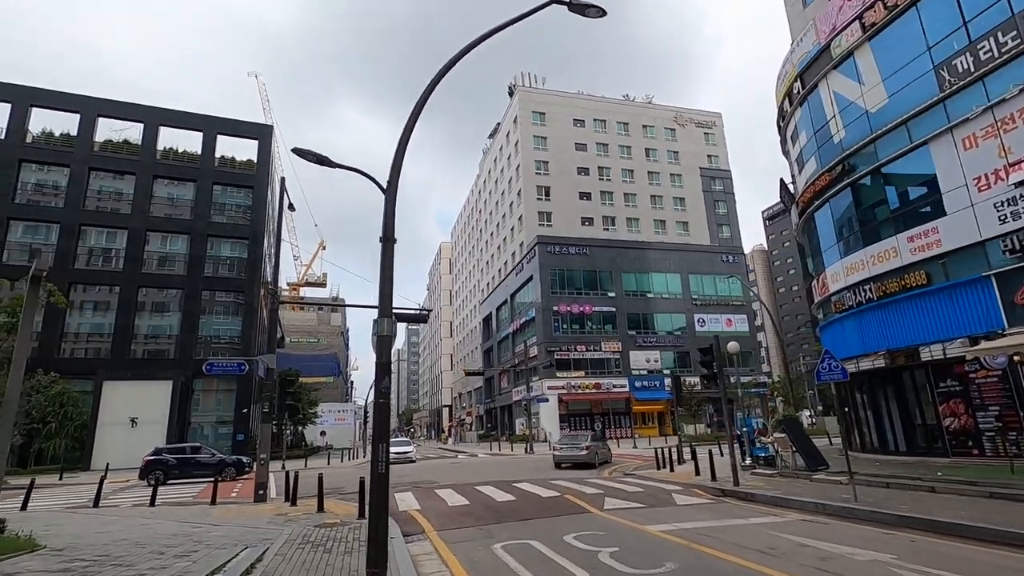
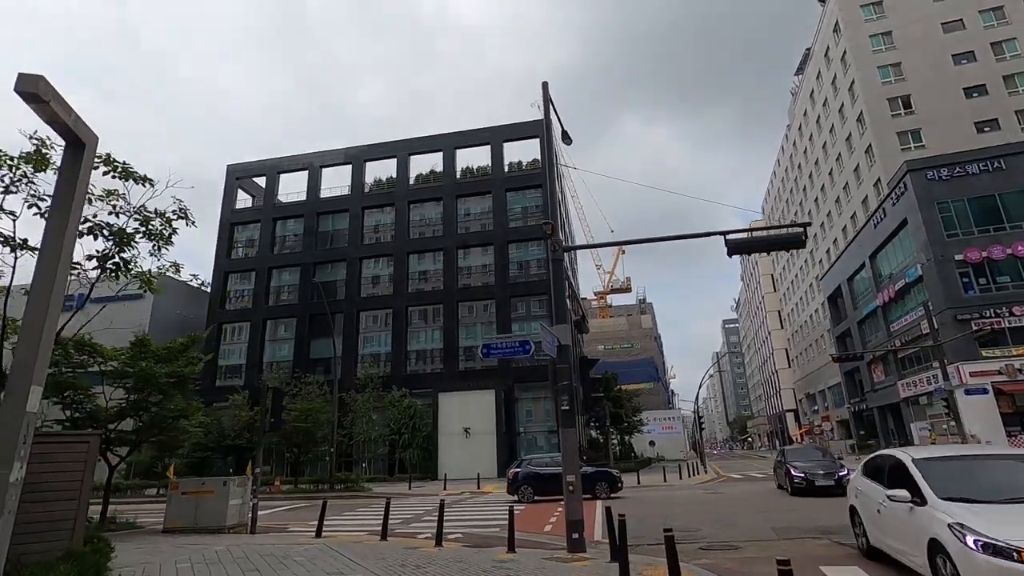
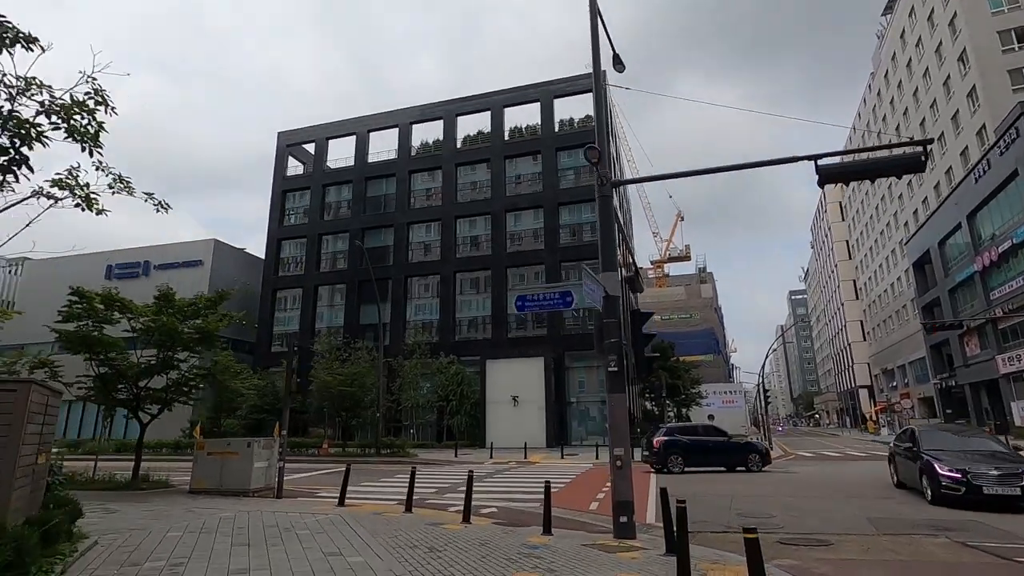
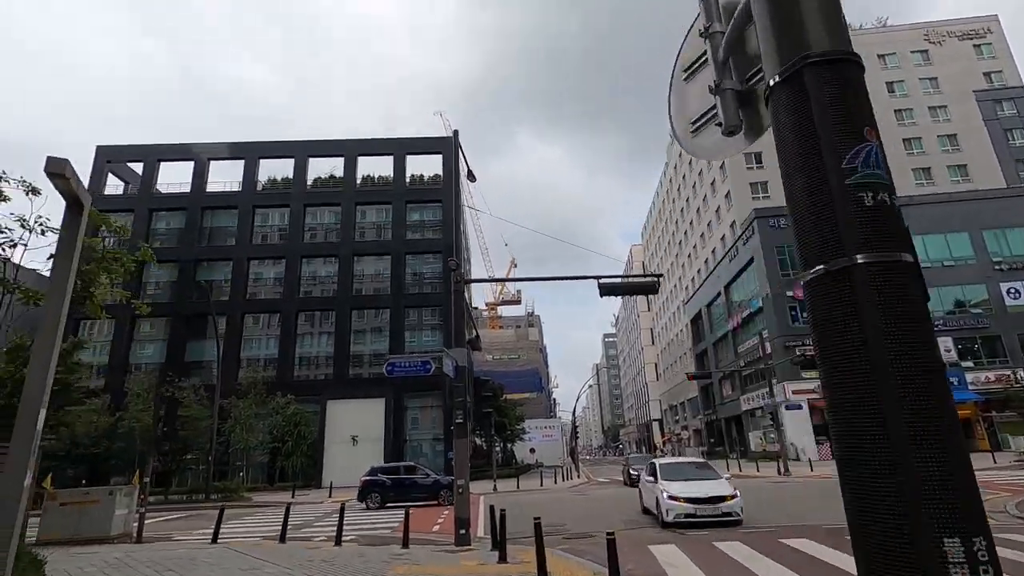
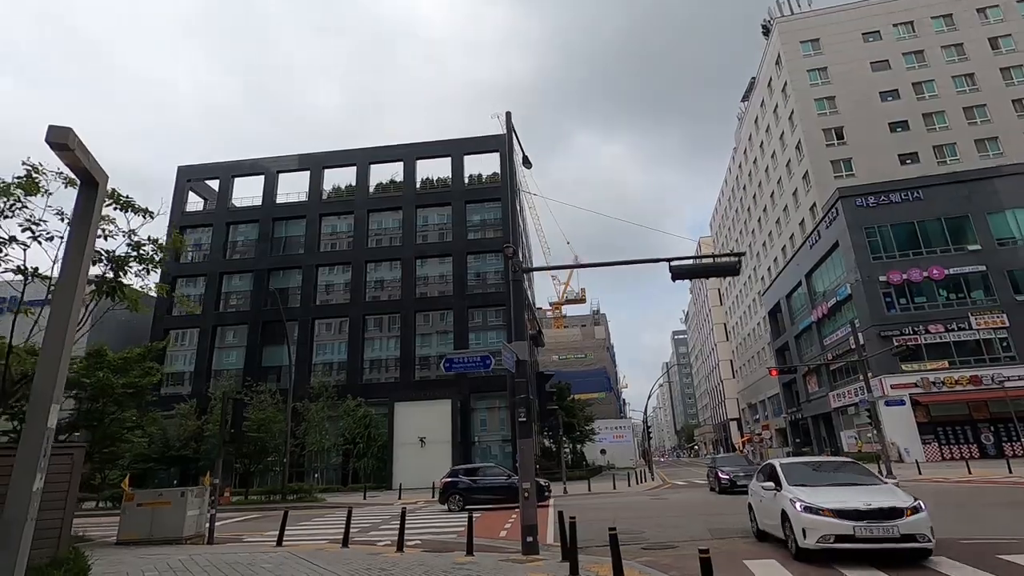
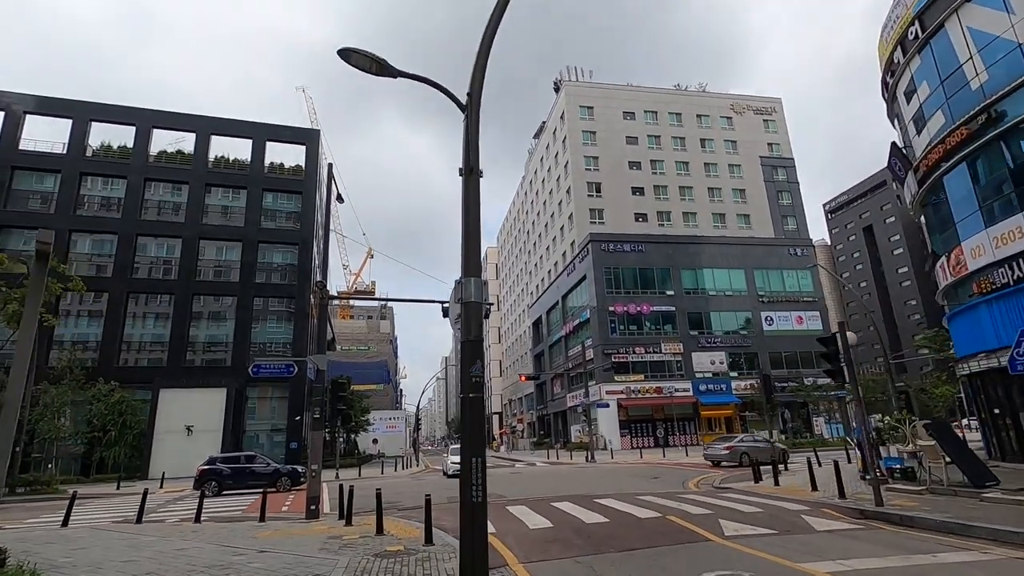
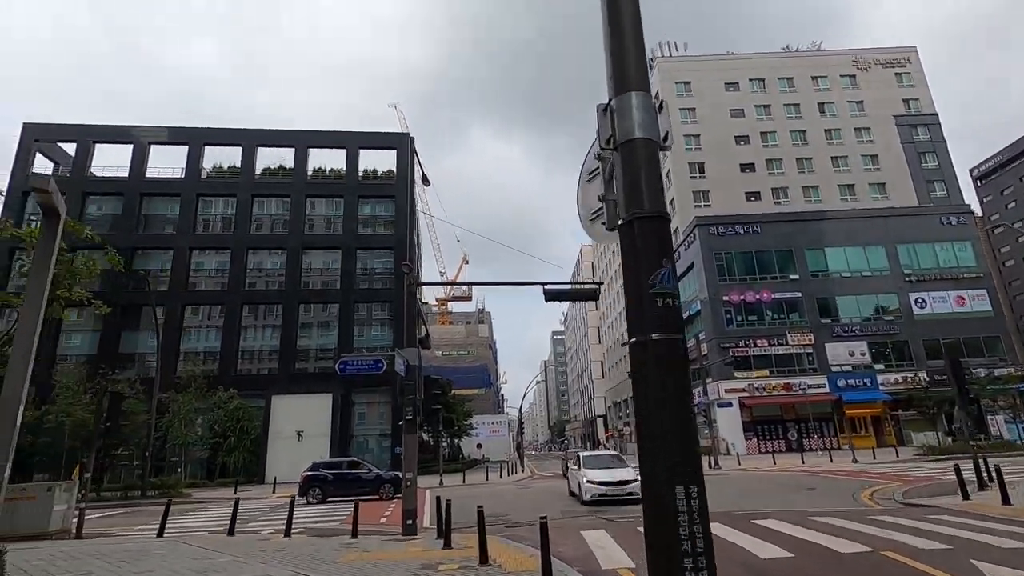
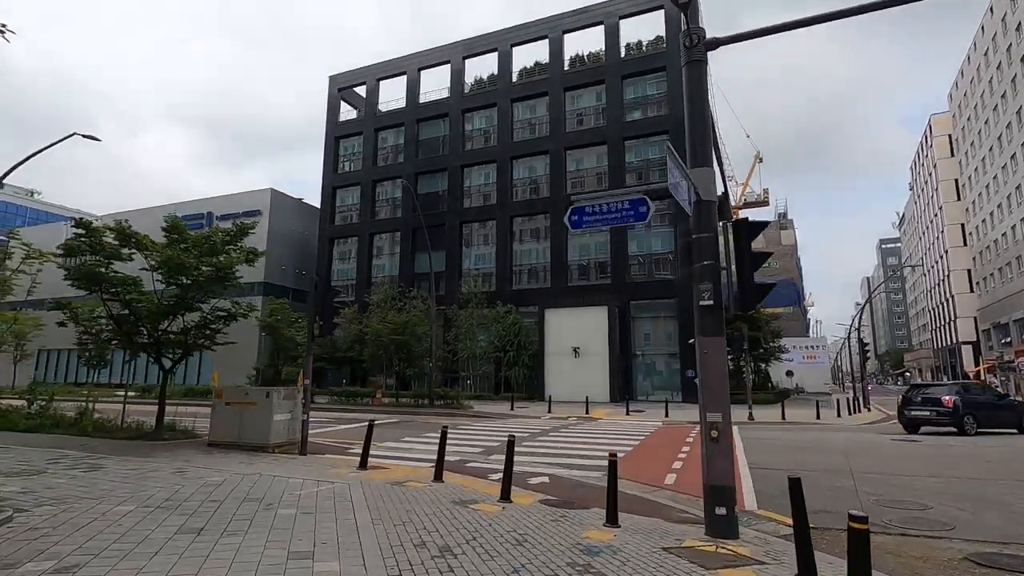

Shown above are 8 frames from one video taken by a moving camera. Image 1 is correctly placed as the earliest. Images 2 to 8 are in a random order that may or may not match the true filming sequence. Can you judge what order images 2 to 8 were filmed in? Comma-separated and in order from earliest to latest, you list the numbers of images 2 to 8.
6, 7, 4, 5, 2, 3, 8
